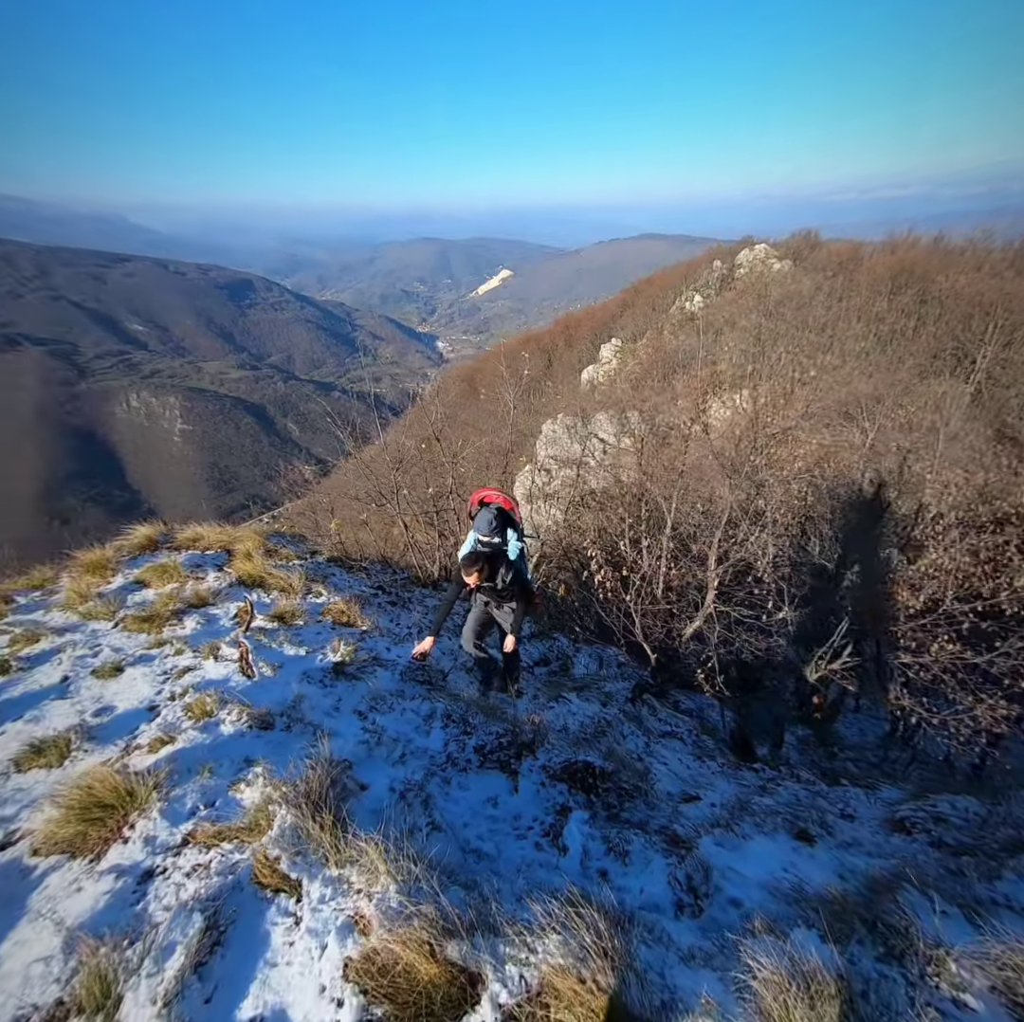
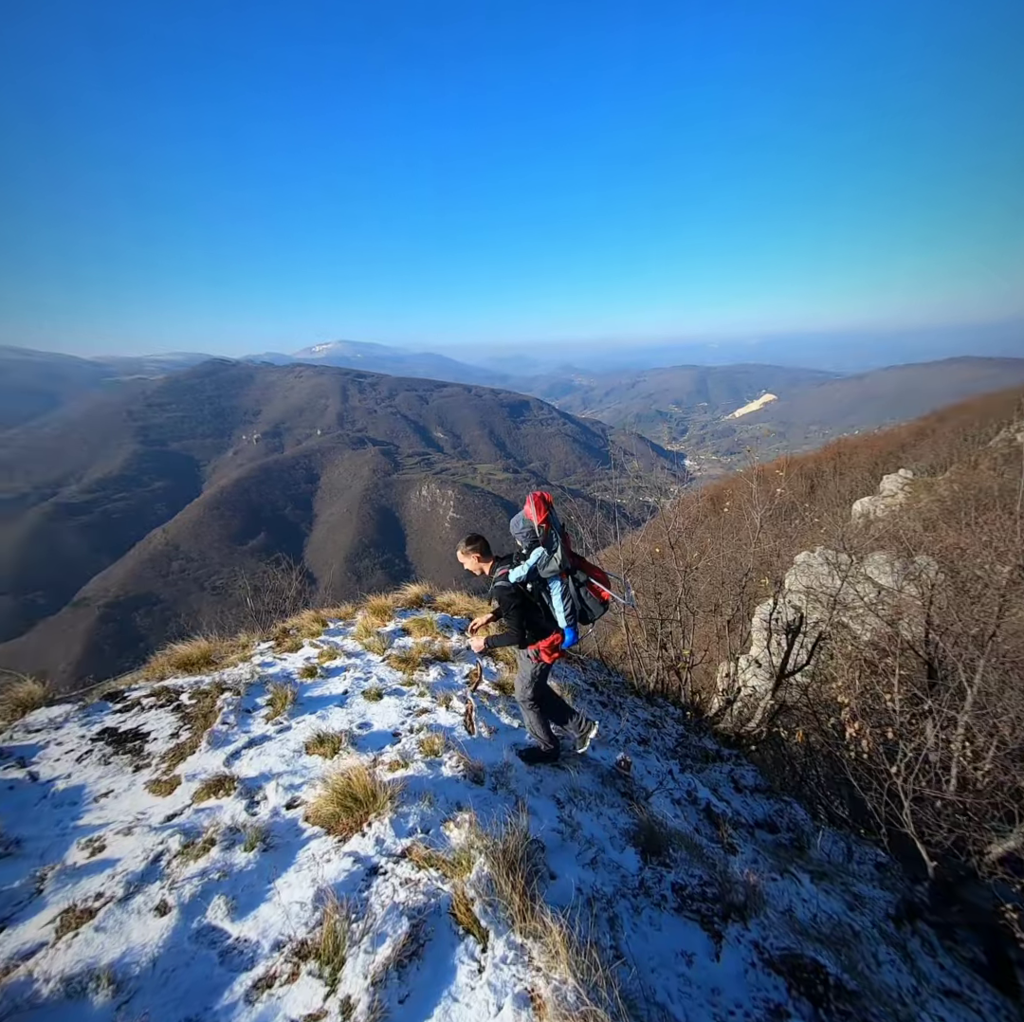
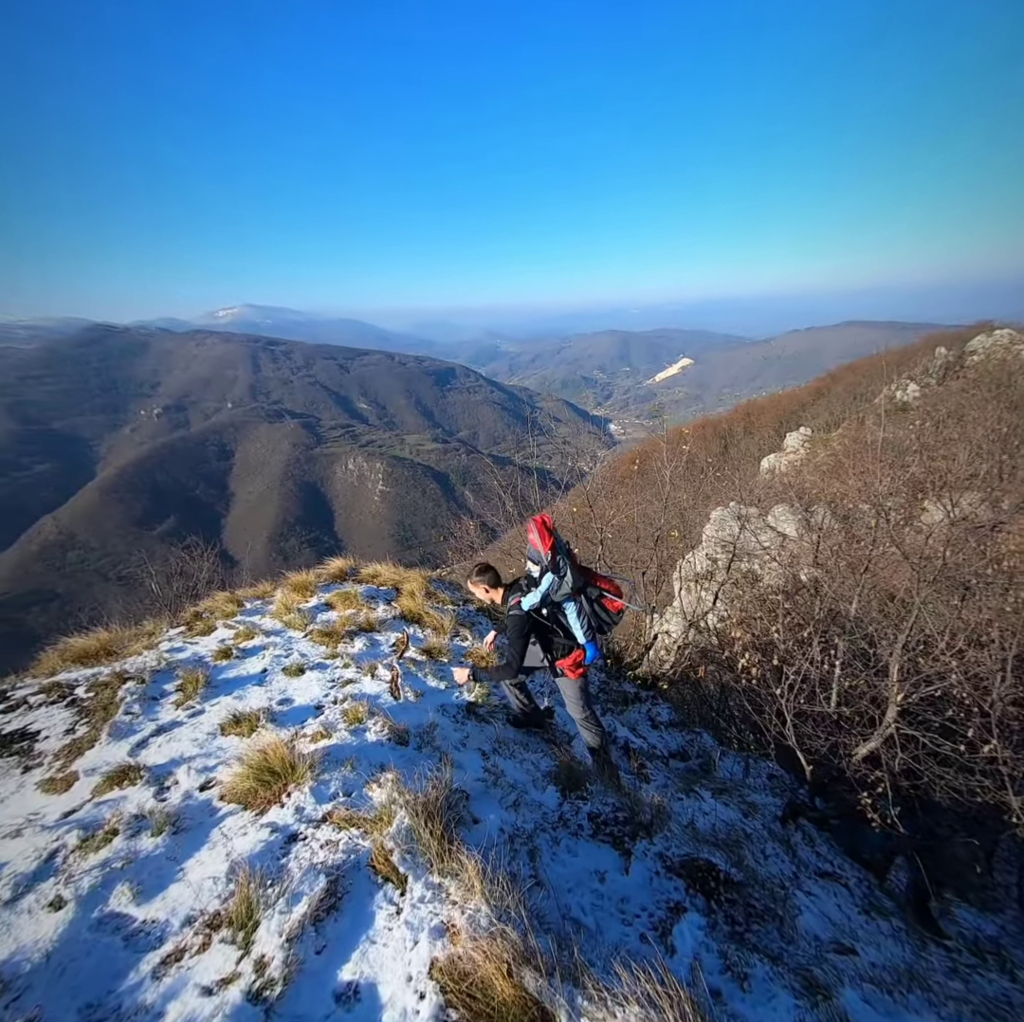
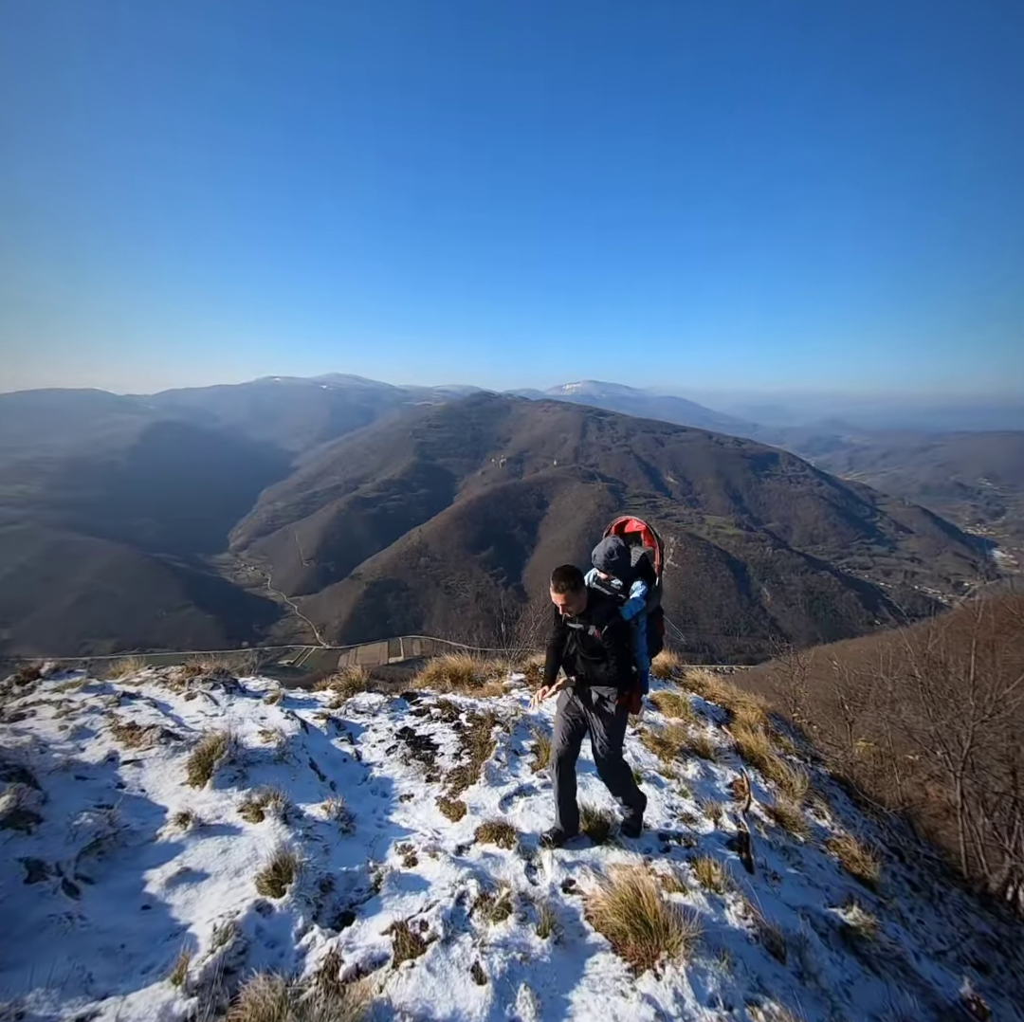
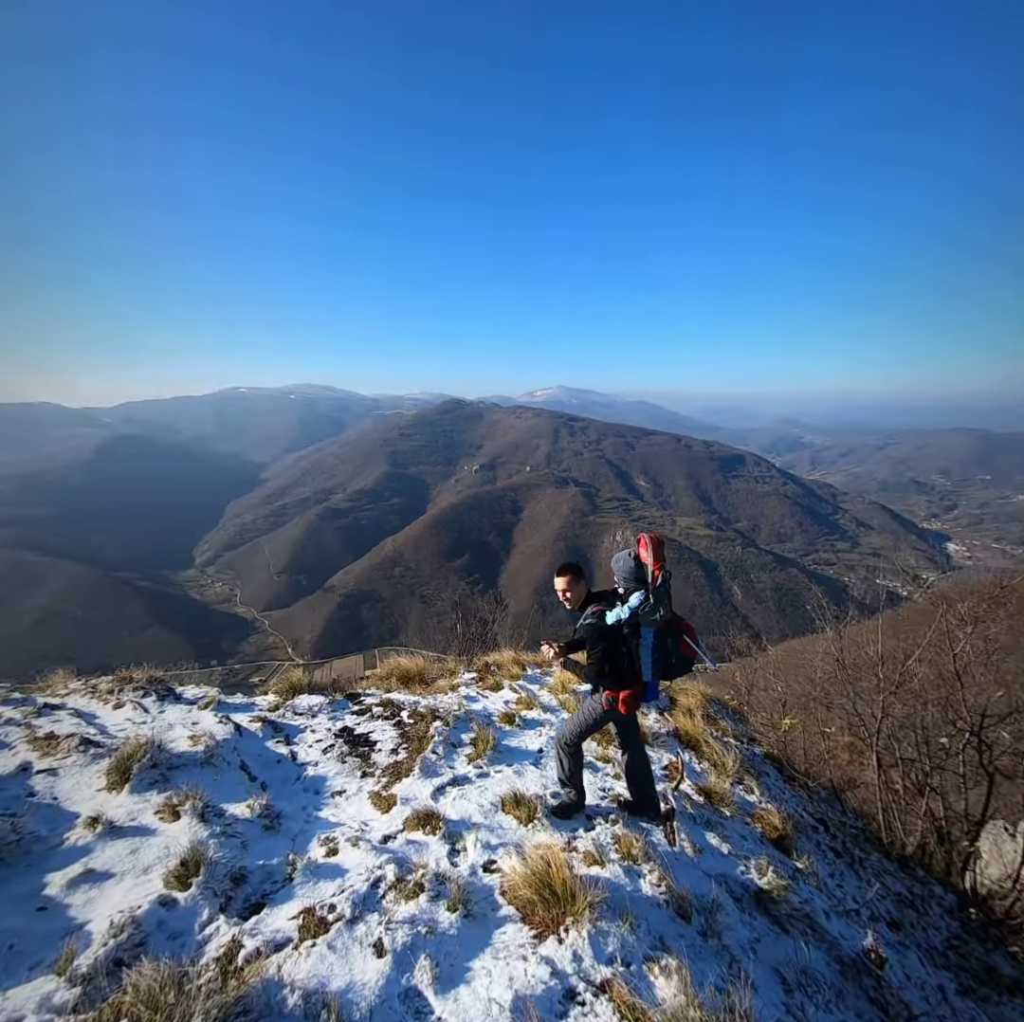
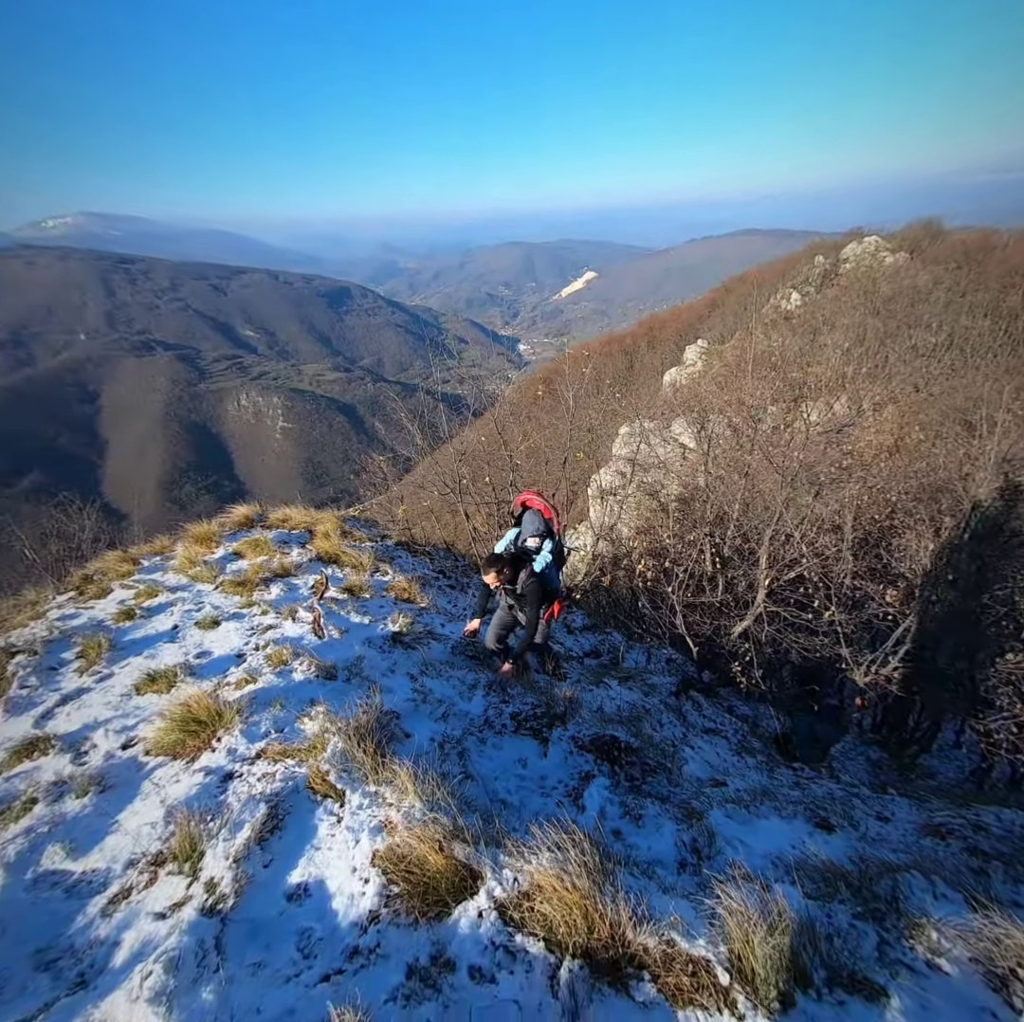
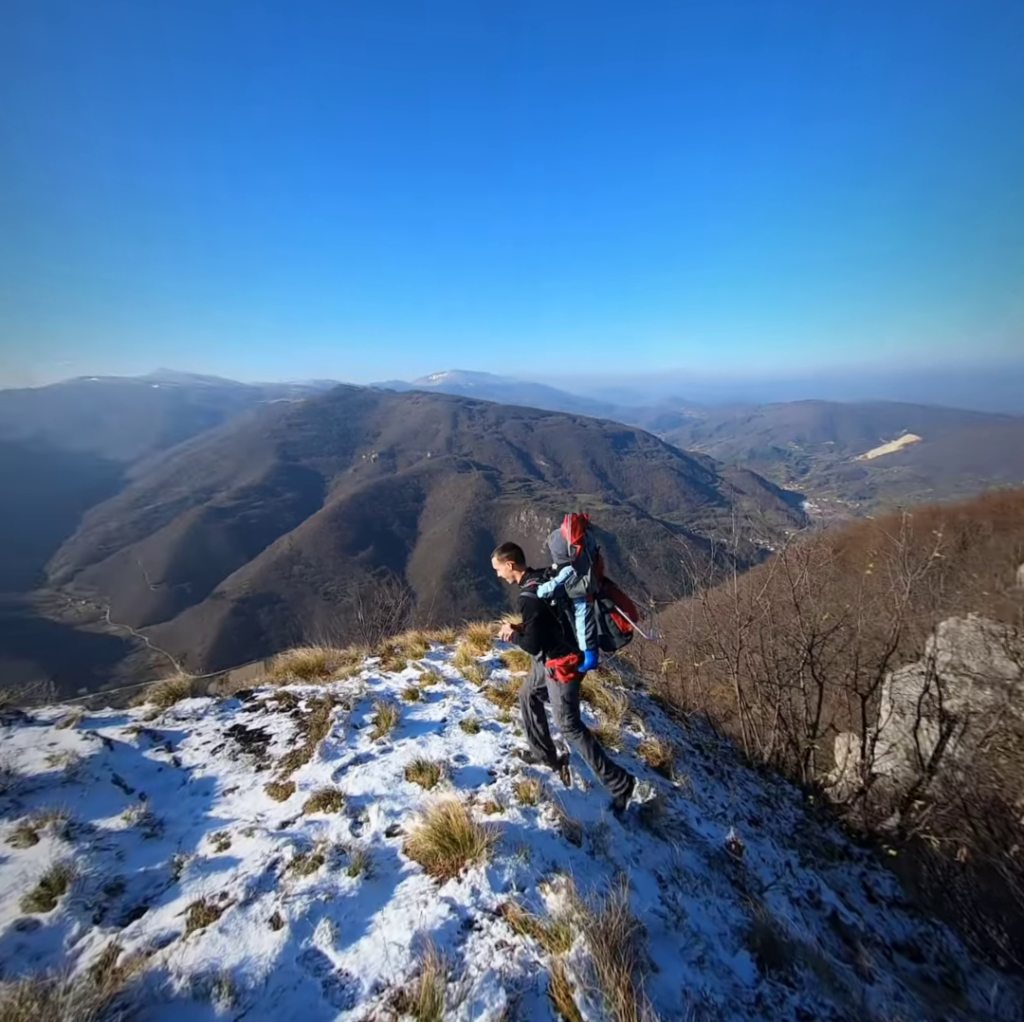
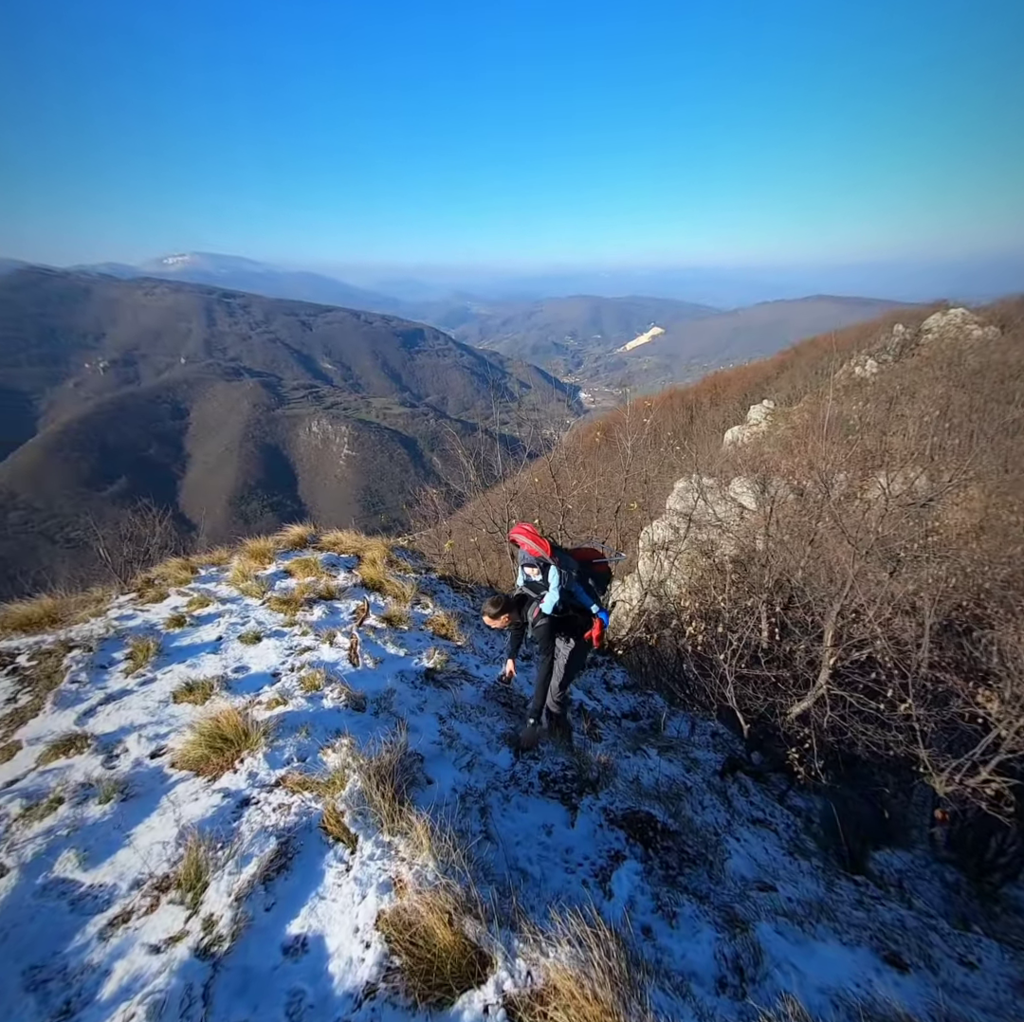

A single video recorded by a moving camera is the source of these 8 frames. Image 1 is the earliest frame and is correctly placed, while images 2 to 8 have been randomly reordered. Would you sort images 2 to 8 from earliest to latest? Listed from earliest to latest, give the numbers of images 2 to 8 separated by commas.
6, 8, 3, 2, 7, 5, 4
